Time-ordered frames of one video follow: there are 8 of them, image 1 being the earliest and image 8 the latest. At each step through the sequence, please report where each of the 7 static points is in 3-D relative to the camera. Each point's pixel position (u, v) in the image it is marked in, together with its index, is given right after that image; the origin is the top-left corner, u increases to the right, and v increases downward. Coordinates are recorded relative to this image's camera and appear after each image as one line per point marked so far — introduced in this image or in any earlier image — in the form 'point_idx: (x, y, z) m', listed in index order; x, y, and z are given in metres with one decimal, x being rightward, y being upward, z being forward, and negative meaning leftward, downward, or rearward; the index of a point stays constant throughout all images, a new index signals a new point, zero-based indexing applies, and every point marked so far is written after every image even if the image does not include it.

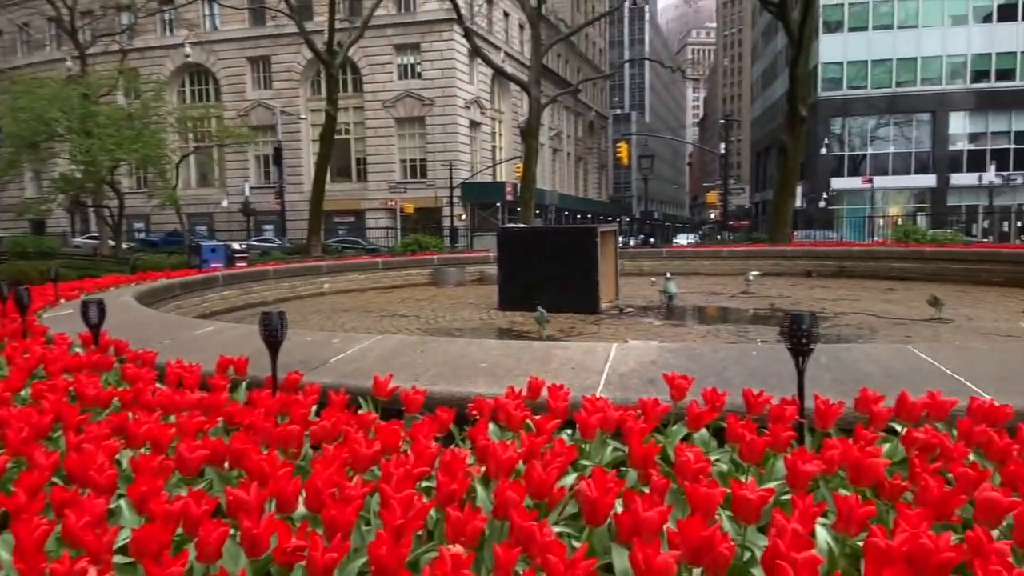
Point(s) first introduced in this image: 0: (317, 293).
0: (-4.9, -0.1, +17.6) m
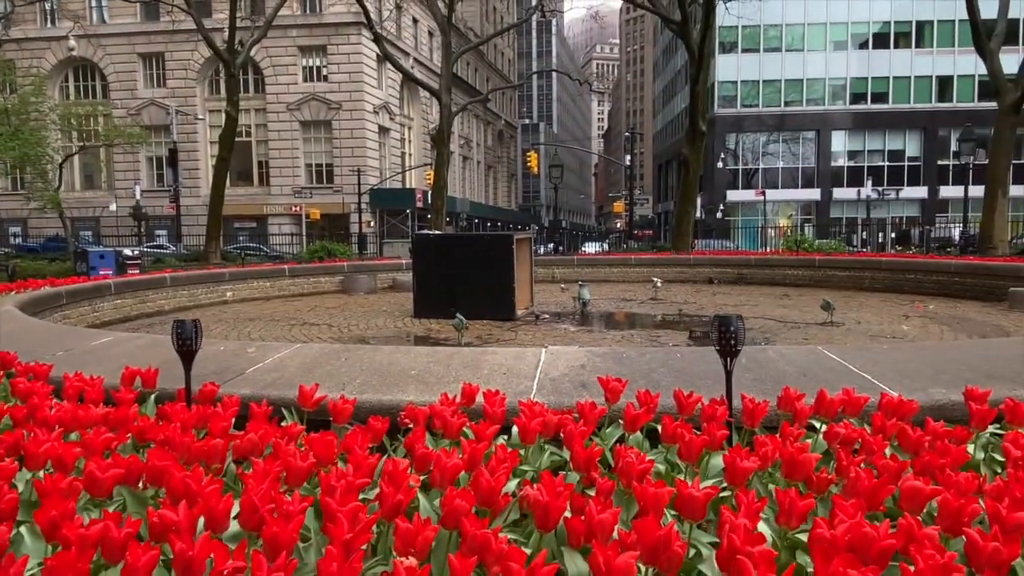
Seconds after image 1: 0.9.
0: (-7.0, -0.3, +16.8) m
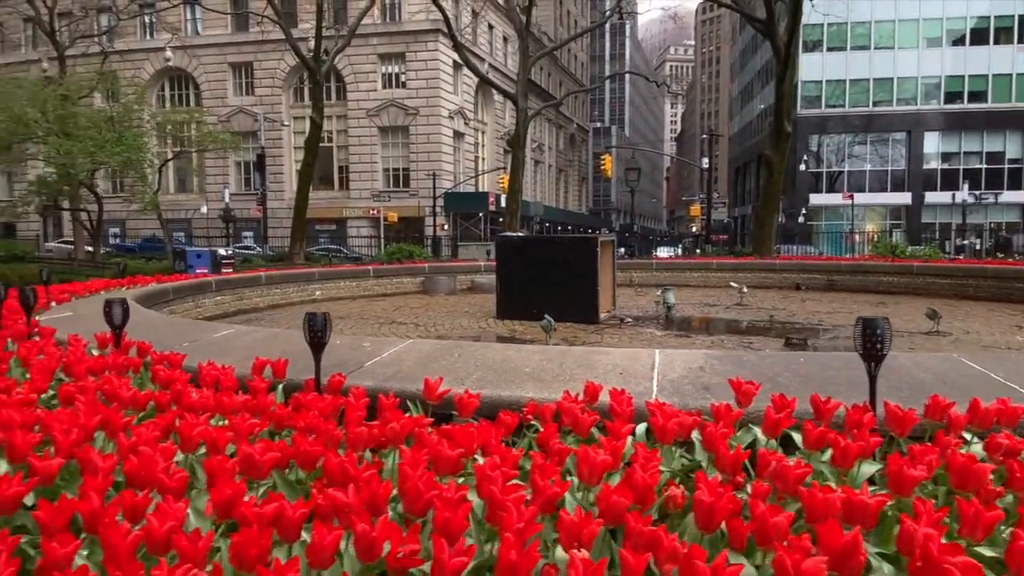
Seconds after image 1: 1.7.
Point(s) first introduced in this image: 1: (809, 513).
0: (-5.0, -0.3, +17.4) m
1: (+0.9, -0.7, +2.2) m
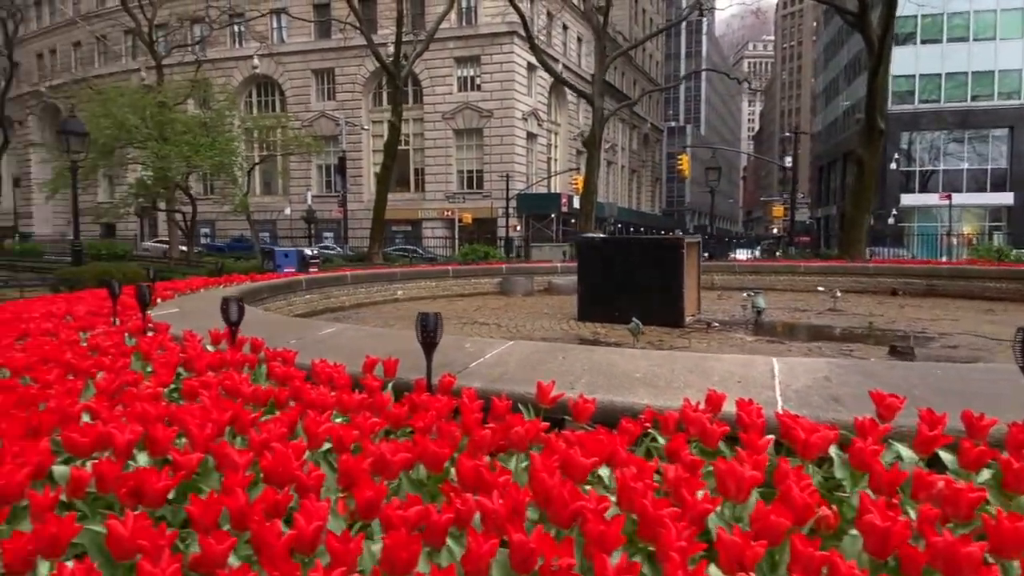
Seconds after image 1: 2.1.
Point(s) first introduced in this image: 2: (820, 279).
0: (-3.1, -0.3, +17.7) m
1: (+1.4, -0.7, +2.0) m
2: (+8.6, +0.2, +19.6) m
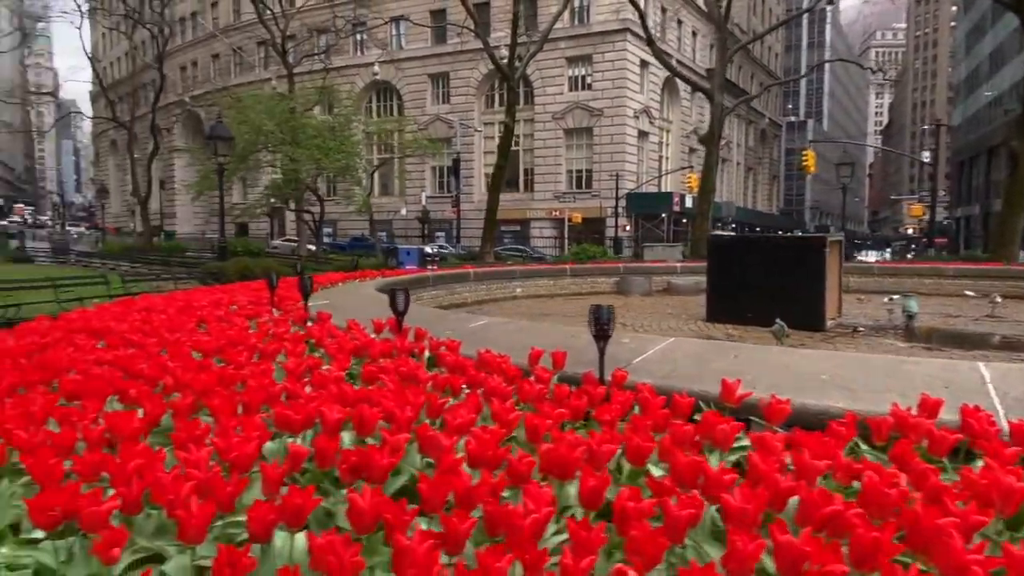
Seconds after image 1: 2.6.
0: (-0.1, -0.2, +17.8) m
1: (+2.0, -0.7, +1.6) m
2: (+11.8, +0.1, +18.0) m
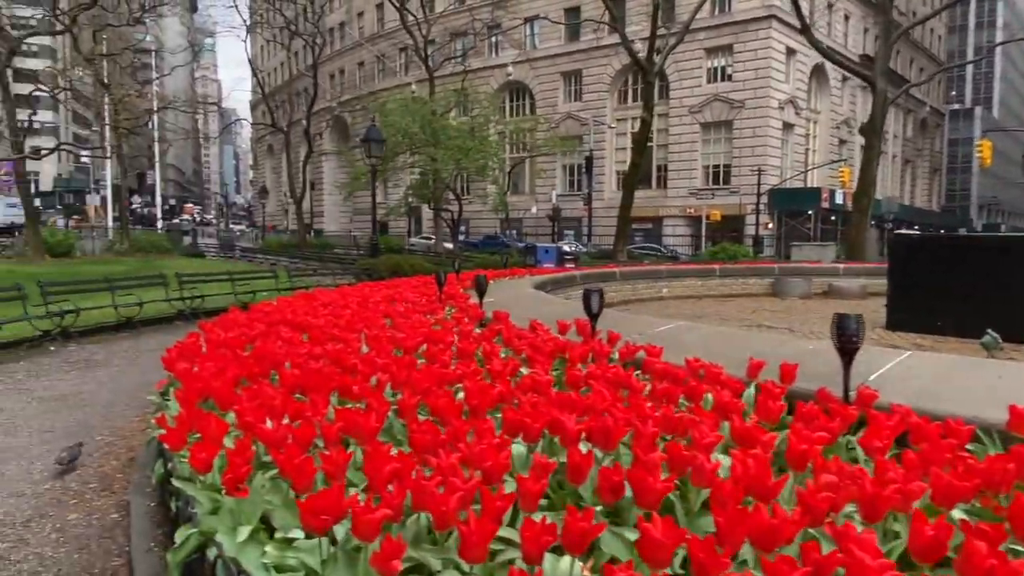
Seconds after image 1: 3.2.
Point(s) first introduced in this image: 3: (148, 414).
0: (+3.6, -0.2, +17.3) m
1: (+2.7, -0.8, +1.0) m
2: (+15.3, -0.1, +15.3) m
3: (-3.8, -1.3, +7.4) m
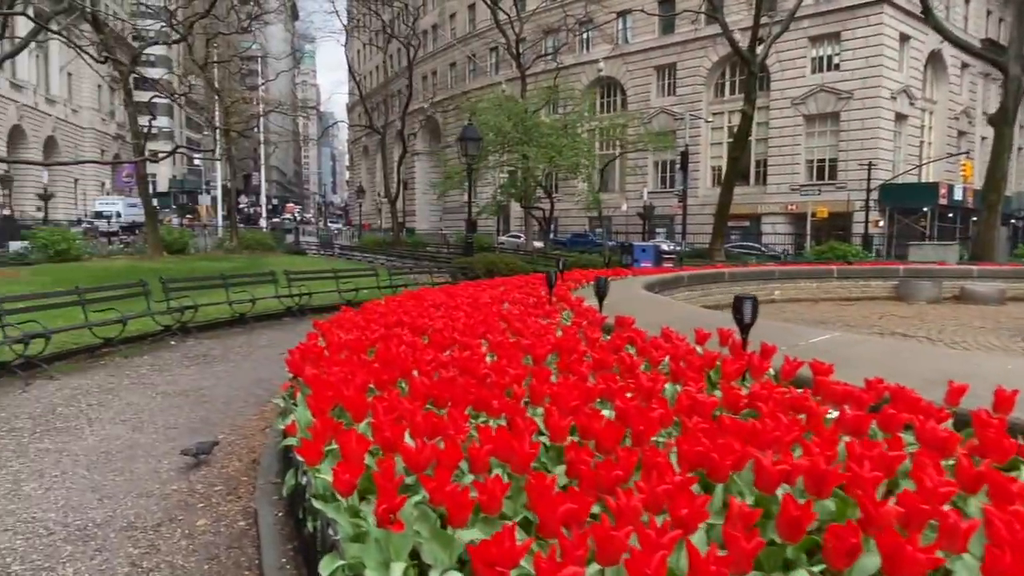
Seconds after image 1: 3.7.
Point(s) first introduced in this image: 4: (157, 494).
0: (+6.0, -0.3, +16.3) m
1: (+3.1, -0.8, +0.3) m
2: (+17.3, -0.2, +13.0) m
3: (-2.6, -1.3, +7.4) m
4: (-2.6, -1.5, +5.1) m
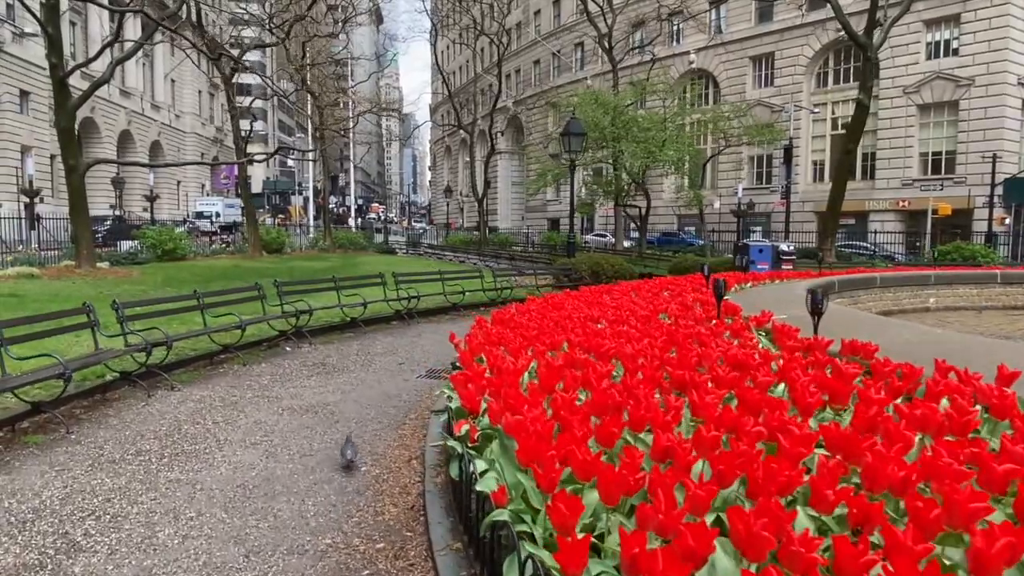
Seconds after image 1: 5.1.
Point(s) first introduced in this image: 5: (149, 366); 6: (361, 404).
0: (+8.5, -0.4, +14.5) m
1: (+3.9, -1.0, -1.1) m
2: (+19.4, -0.5, +9.9) m
3: (-1.0, -1.4, +6.5) m
4: (-1.2, -1.6, +4.3) m
5: (-4.5, -1.0, +8.7) m
6: (-1.7, -1.3, +8.0) m
